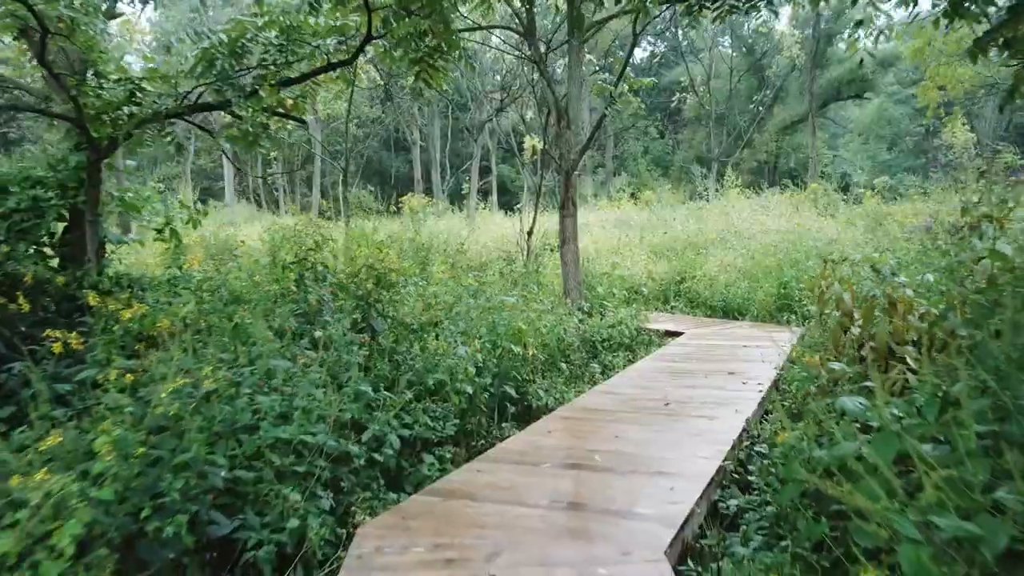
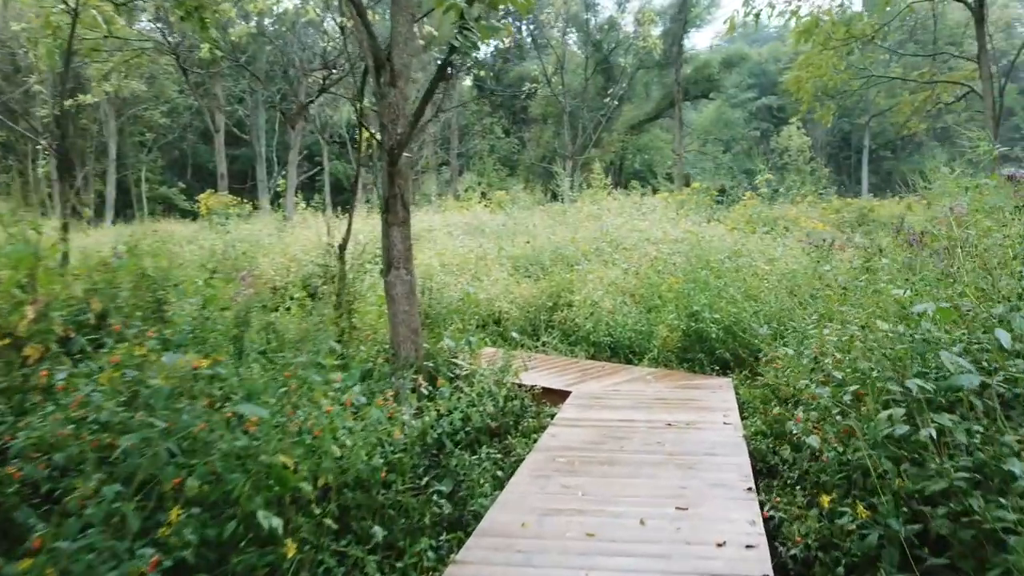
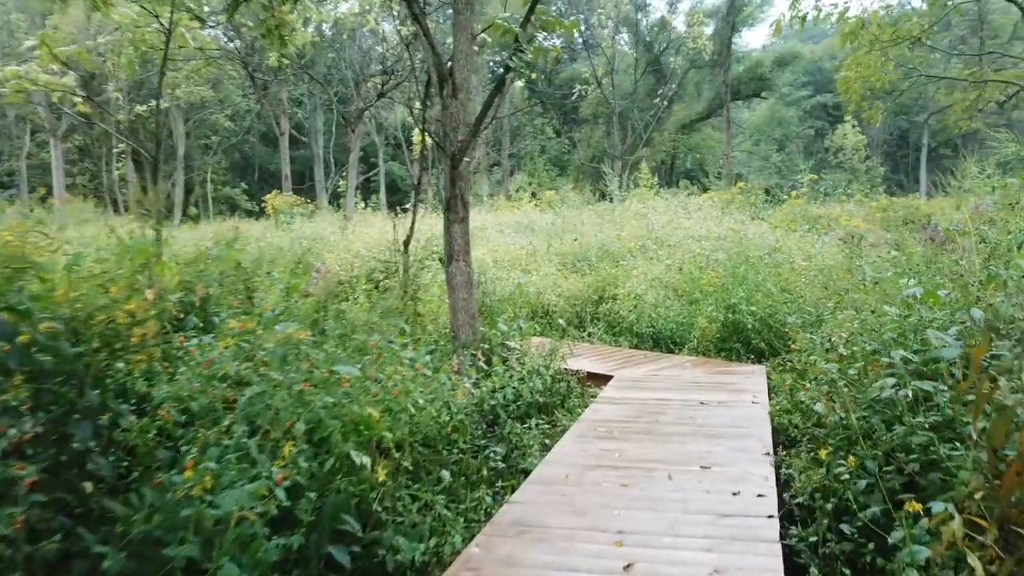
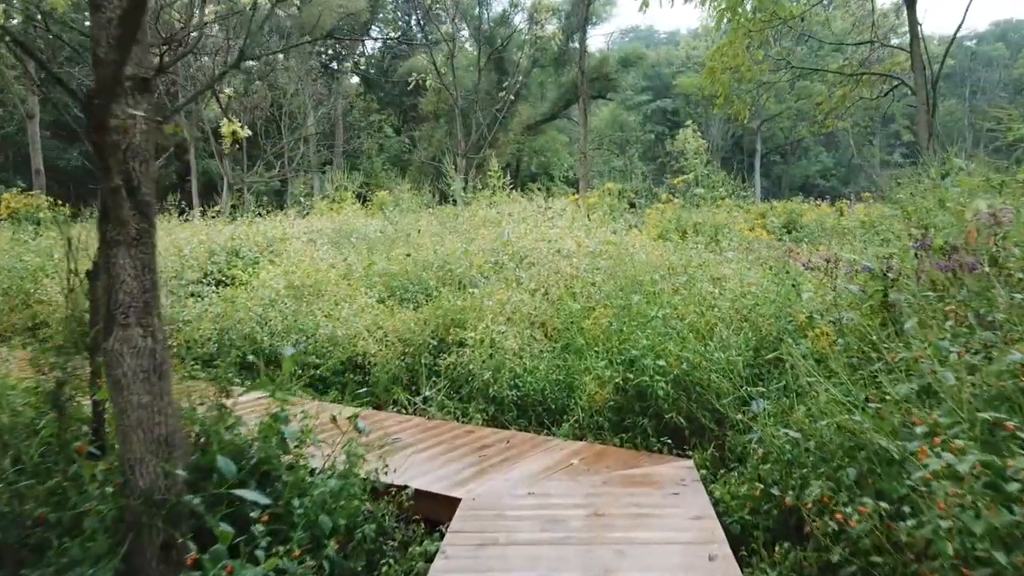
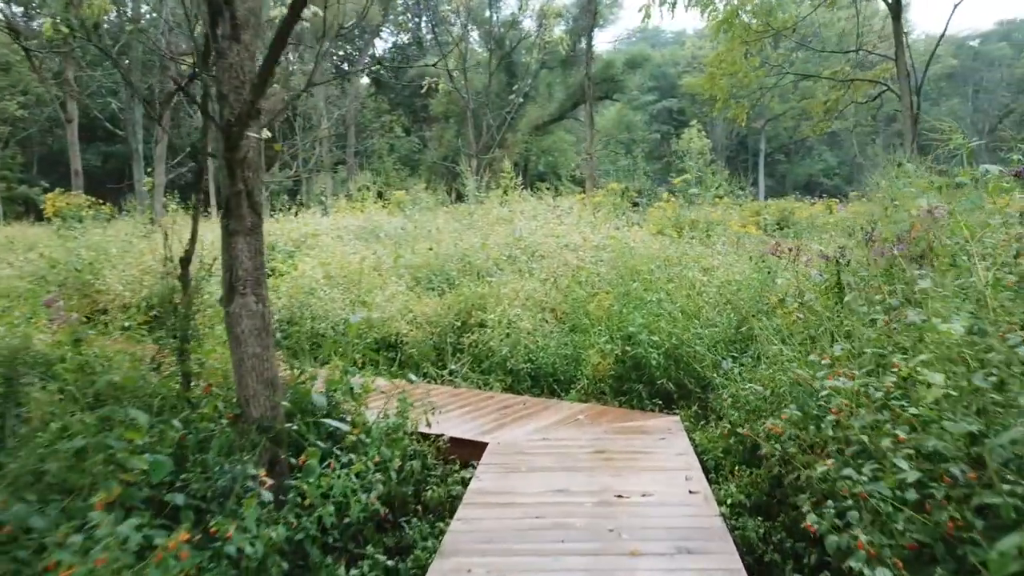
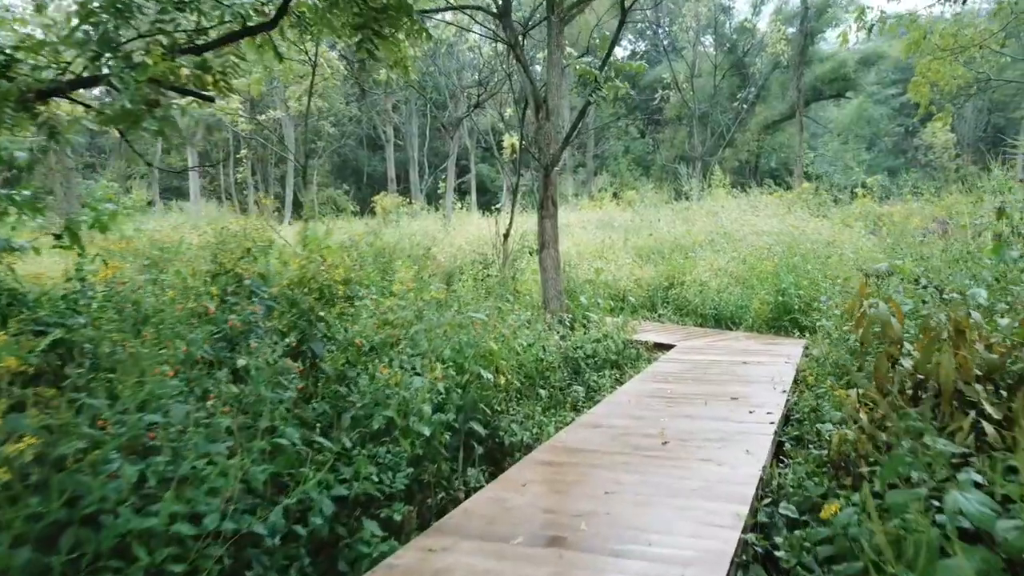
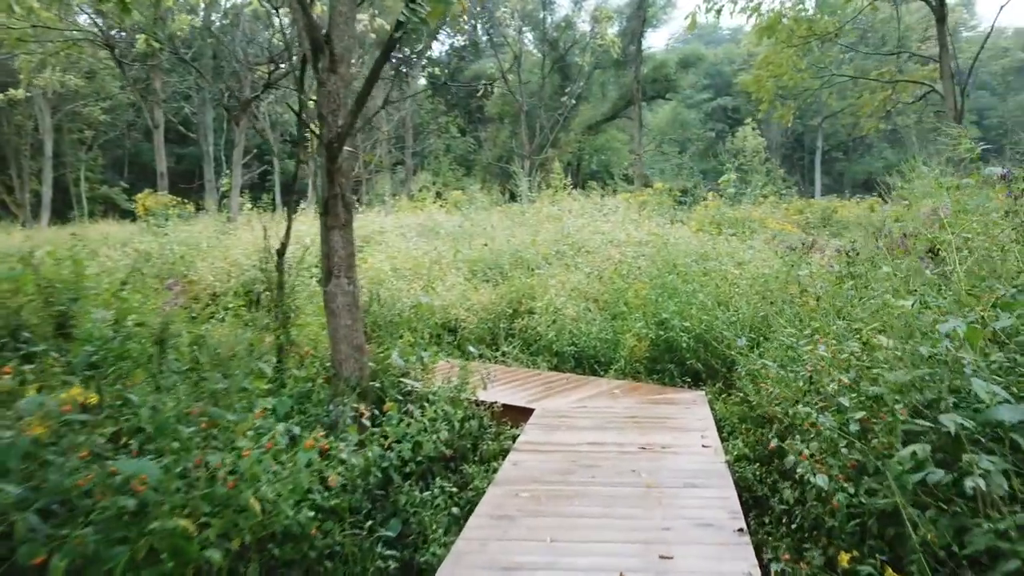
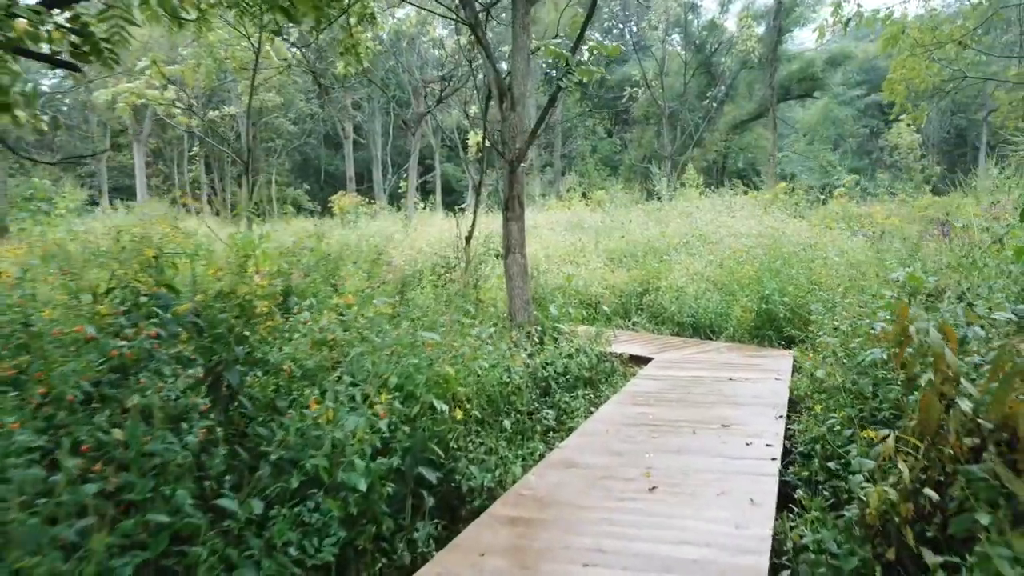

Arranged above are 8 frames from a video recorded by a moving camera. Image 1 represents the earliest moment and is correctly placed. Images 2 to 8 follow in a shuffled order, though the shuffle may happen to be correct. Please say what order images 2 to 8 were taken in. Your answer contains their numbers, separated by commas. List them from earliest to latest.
6, 8, 3, 2, 7, 5, 4
